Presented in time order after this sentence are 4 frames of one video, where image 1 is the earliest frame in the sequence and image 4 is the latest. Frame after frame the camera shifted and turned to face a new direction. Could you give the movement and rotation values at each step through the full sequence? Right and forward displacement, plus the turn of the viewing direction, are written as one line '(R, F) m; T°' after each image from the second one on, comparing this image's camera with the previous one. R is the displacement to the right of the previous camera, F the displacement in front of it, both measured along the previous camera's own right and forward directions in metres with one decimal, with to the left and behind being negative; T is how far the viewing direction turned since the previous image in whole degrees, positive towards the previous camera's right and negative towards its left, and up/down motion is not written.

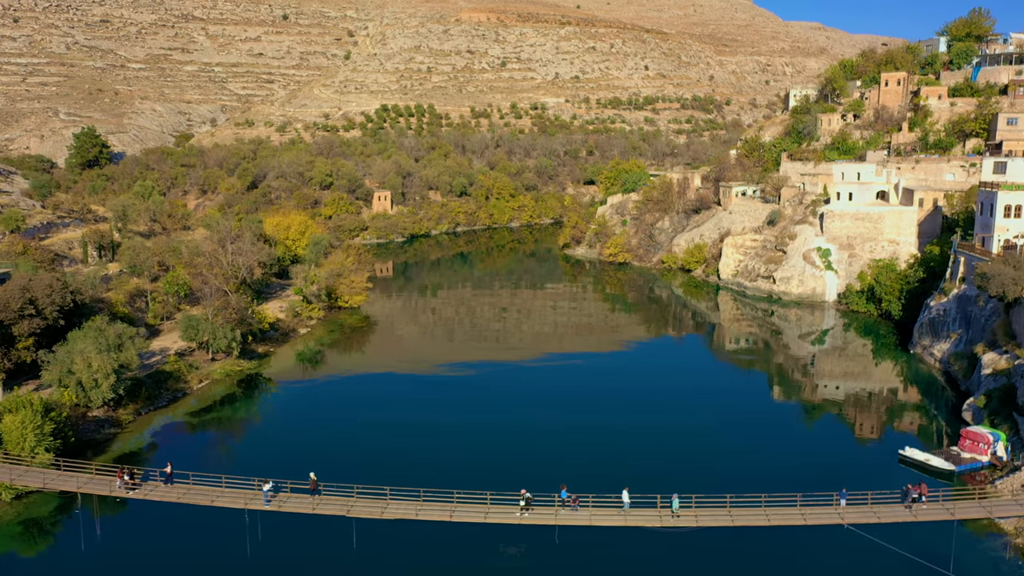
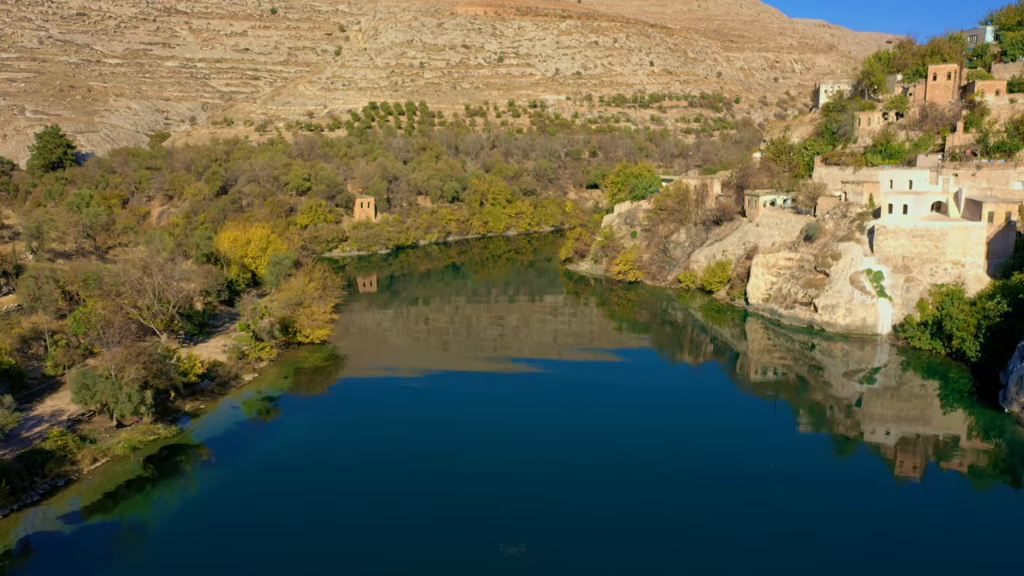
(+0.2, +5.1) m; 0°
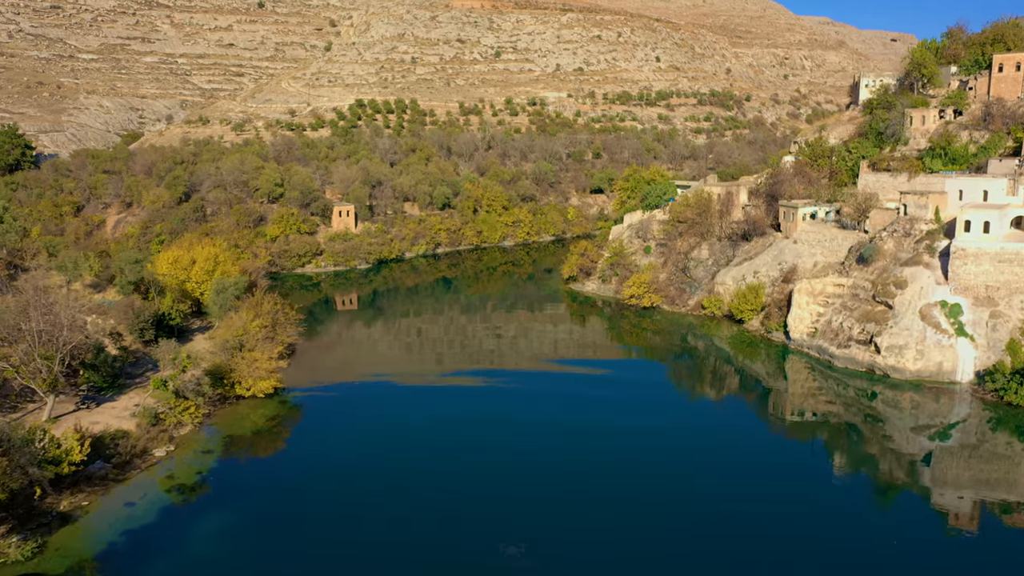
(+0.2, +5.2) m; 0°
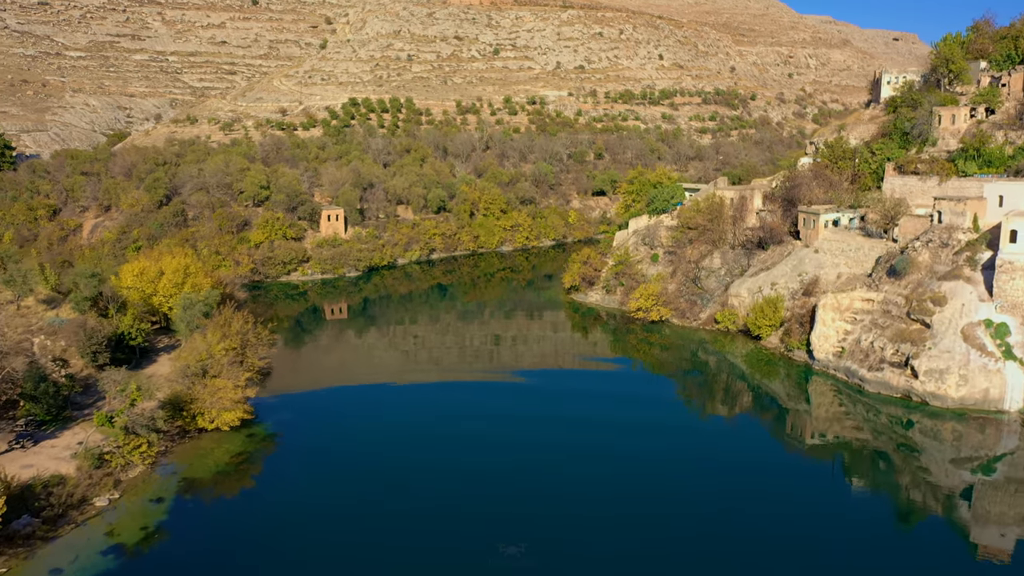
(+0.1, +2.3) m; 0°
